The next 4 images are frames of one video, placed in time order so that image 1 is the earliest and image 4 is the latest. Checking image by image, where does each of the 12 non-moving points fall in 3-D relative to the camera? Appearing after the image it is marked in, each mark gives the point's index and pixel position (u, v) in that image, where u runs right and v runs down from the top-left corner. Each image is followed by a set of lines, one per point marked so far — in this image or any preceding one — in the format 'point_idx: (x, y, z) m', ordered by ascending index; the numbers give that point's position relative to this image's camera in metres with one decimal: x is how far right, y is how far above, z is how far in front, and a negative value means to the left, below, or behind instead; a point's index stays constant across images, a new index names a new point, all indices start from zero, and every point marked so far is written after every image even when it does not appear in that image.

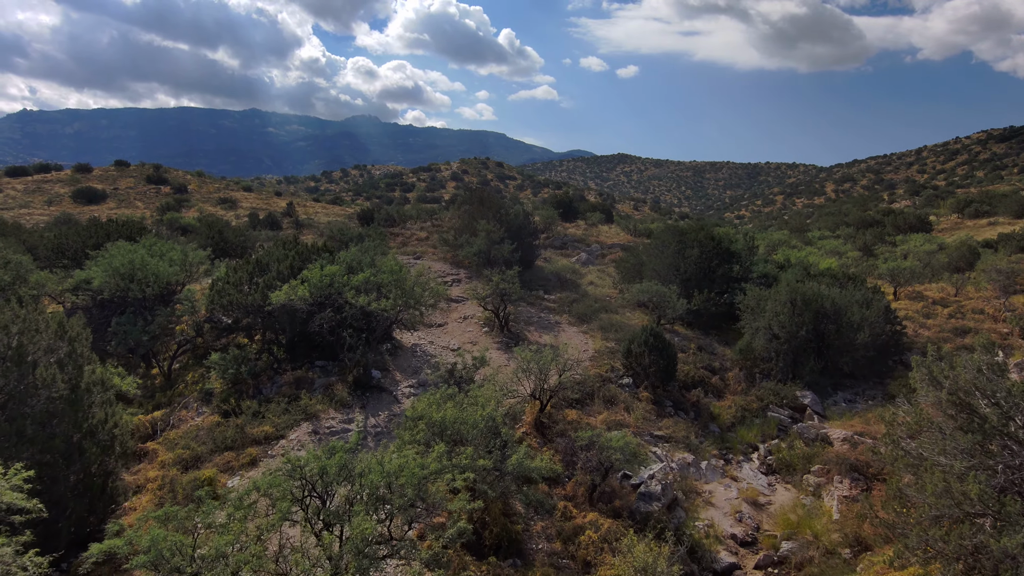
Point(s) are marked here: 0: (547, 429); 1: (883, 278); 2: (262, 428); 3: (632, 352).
0: (+0.4, -1.8, +8.4) m
1: (+11.1, +0.3, +19.7) m
2: (-3.1, -1.7, +8.2) m
3: (+2.0, -1.1, +11.1) m
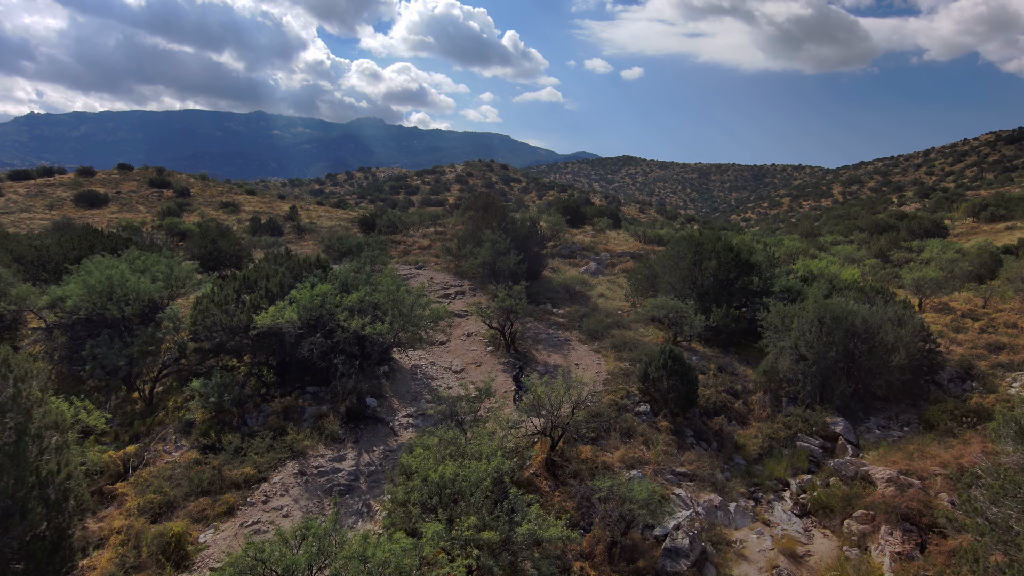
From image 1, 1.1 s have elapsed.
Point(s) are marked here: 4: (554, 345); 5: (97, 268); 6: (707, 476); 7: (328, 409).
0: (+0.5, -2.1, +7.6) m
1: (+11.2, 0.0, +18.8) m
2: (-3.0, -2.0, +7.4) m
3: (+2.1, -1.4, +10.3) m
4: (+0.8, -1.1, +12.5) m
5: (-6.8, +0.3, +10.8) m
6: (+2.5, -2.4, +8.4) m
7: (-2.5, -1.6, +8.8) m
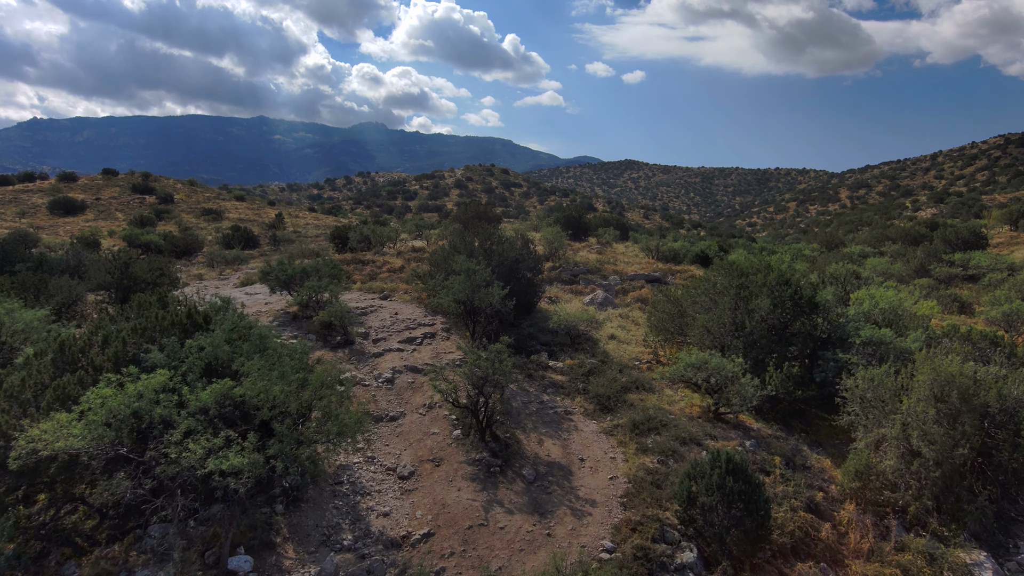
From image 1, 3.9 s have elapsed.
0: (+0.2, -2.8, +3.9) m
1: (+11.0, -0.8, +15.1) m
2: (-3.3, -2.7, +3.8) m
3: (+1.8, -2.1, +6.6) m
4: (+0.5, -1.8, +8.9) m
5: (-7.1, -0.4, +7.2) m
6: (+2.2, -3.1, +4.7) m
7: (-2.8, -2.3, +5.2) m
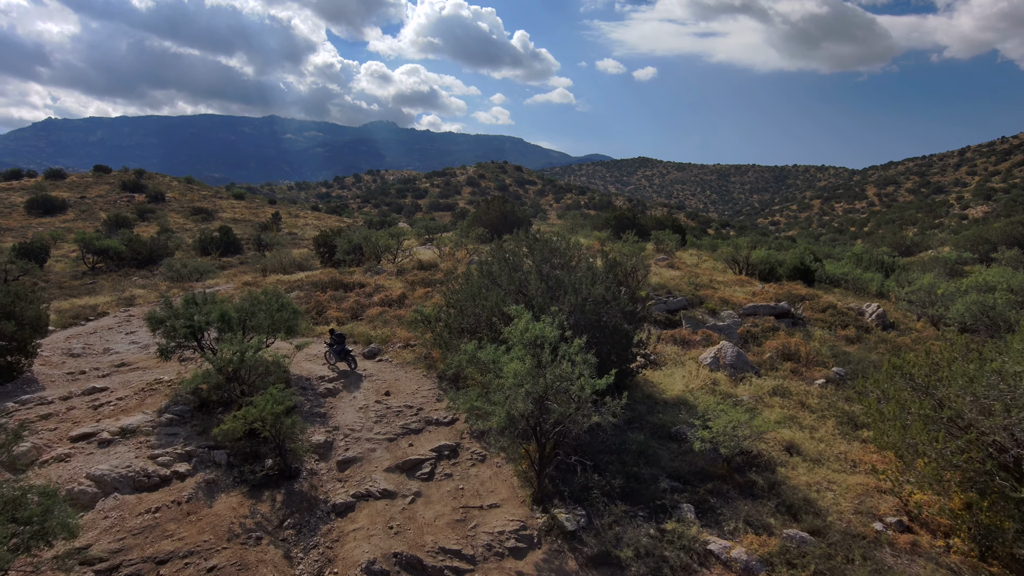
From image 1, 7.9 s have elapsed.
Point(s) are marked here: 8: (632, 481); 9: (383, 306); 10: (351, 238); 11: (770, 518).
0: (+1.0, -3.5, -2.0) m
1: (+11.9, -1.4, +9.1) m
2: (-2.6, -3.5, -2.1) m
3: (+2.7, -2.8, +0.7) m
4: (+1.4, -2.5, +2.9) m
5: (-6.2, -1.1, +1.3) m
6: (+3.0, -3.8, -1.2) m
7: (-2.0, -3.1, -0.7) m
8: (+1.1, -1.6, +5.8) m
9: (-2.2, -0.3, +11.3) m
10: (-4.7, +1.6, +19.7) m
11: (+2.1, -1.8, +5.4) m
